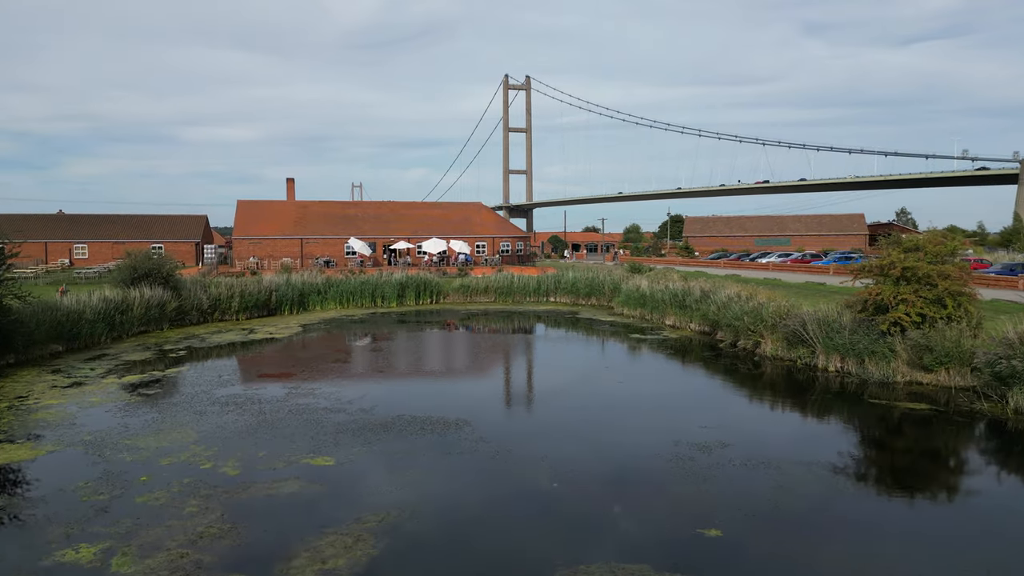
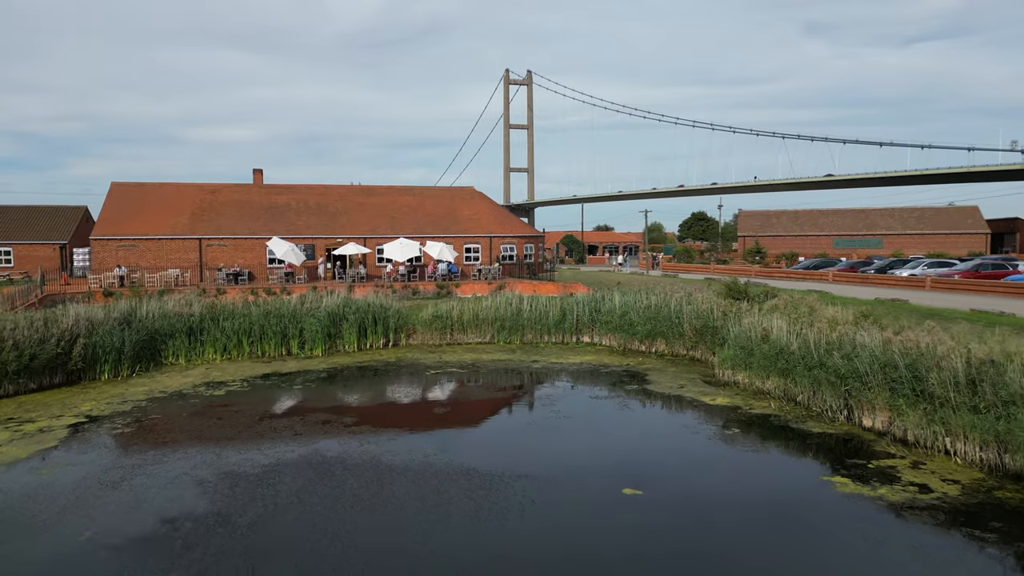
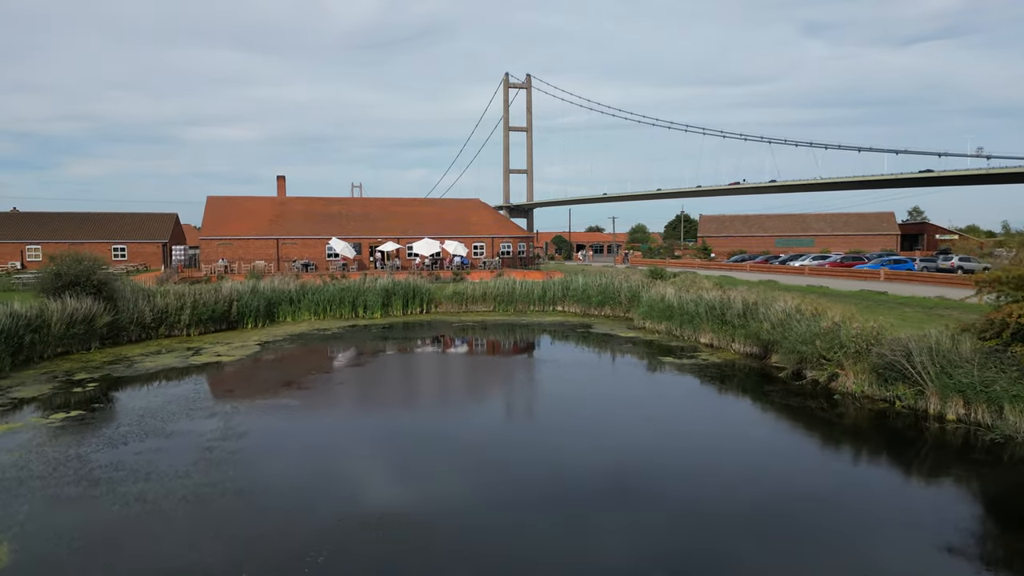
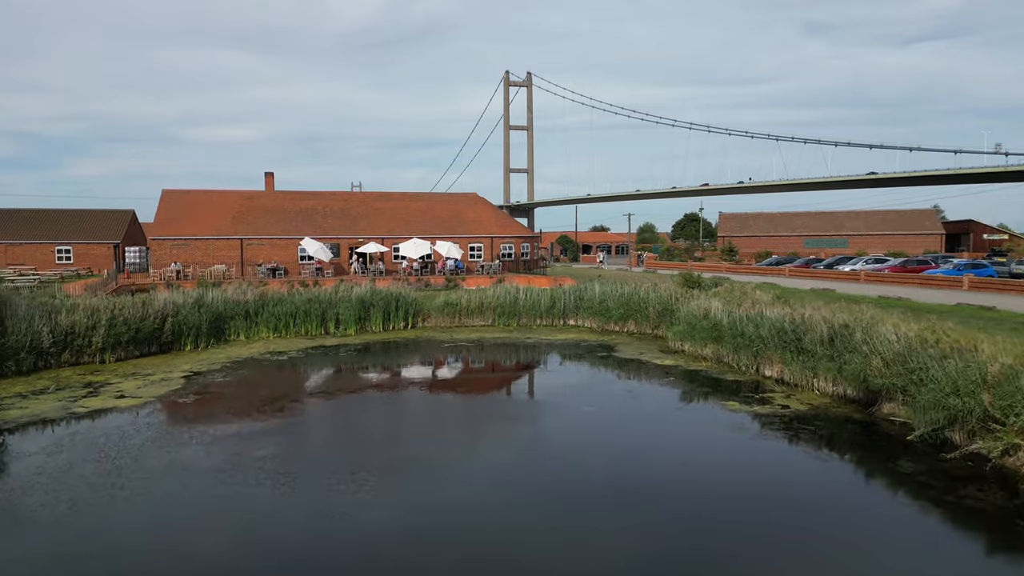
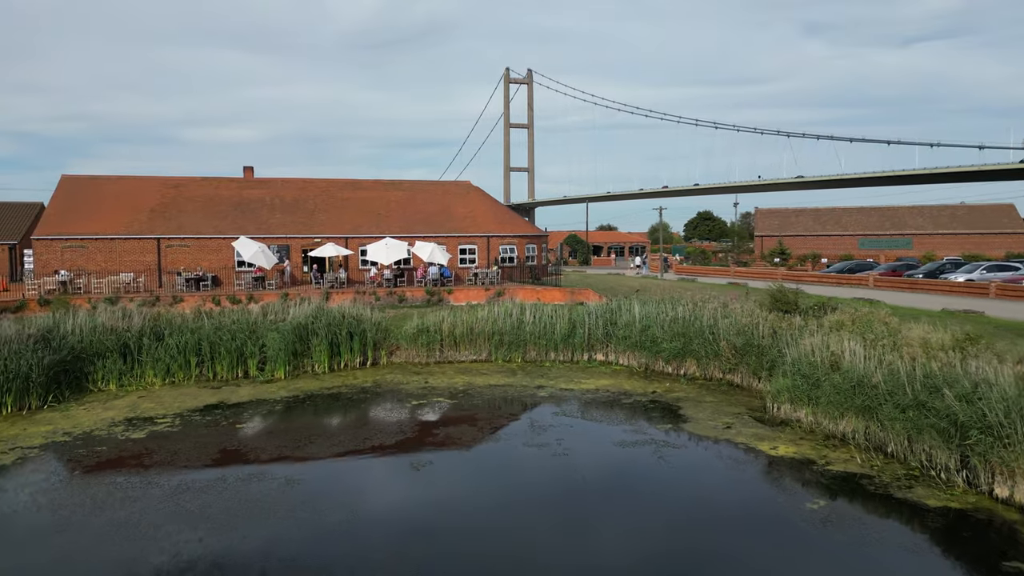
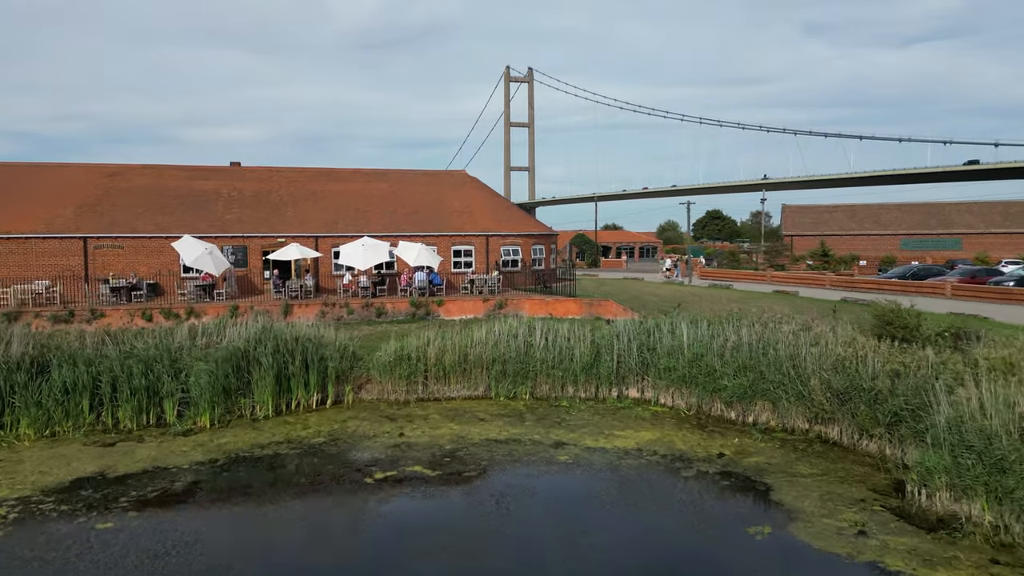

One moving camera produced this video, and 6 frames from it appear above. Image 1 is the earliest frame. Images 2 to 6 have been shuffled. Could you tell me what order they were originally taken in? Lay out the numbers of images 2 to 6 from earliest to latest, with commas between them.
3, 4, 2, 5, 6
